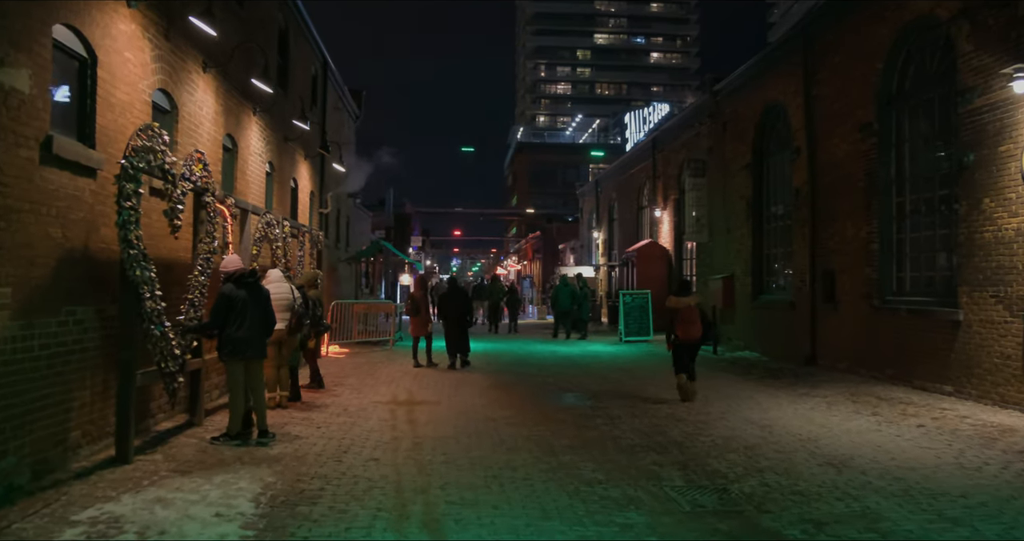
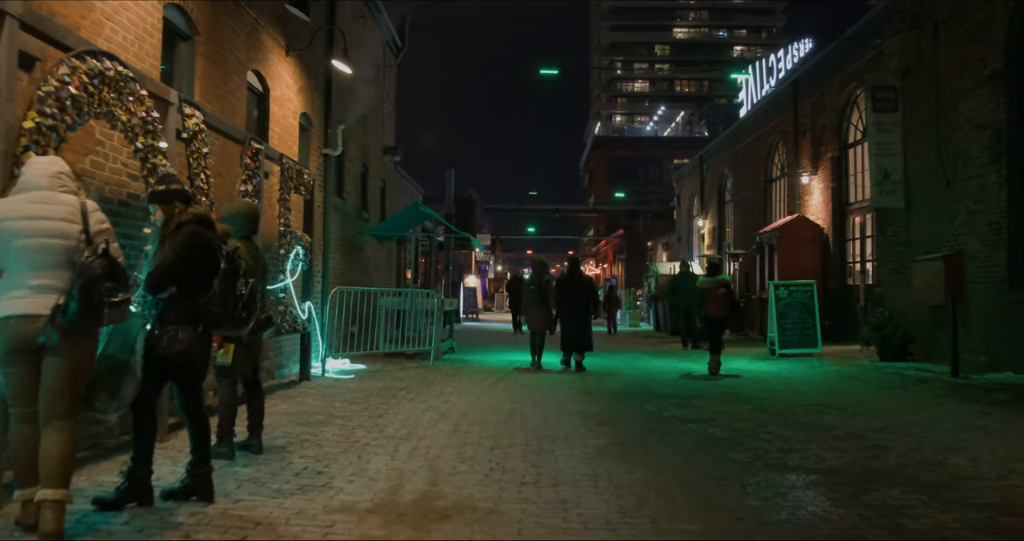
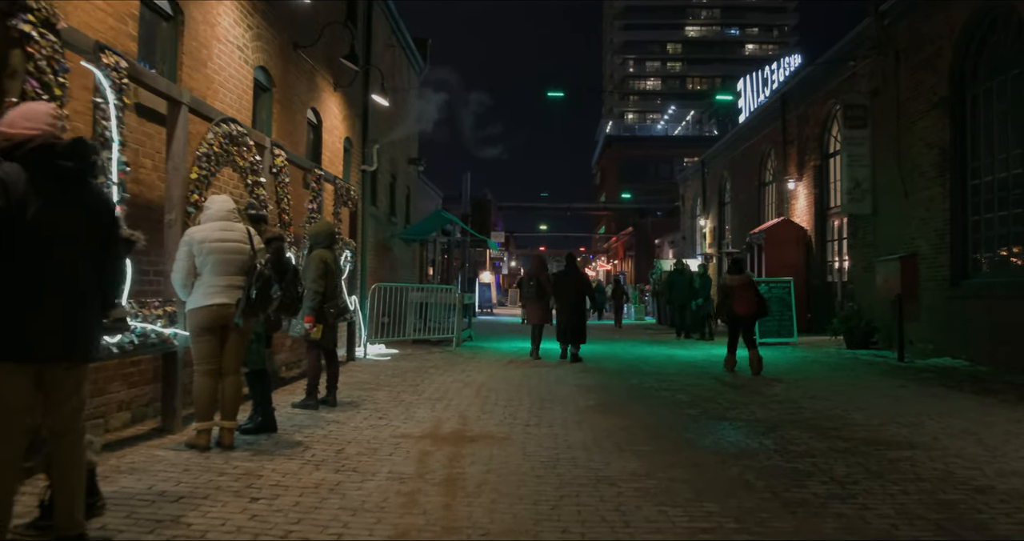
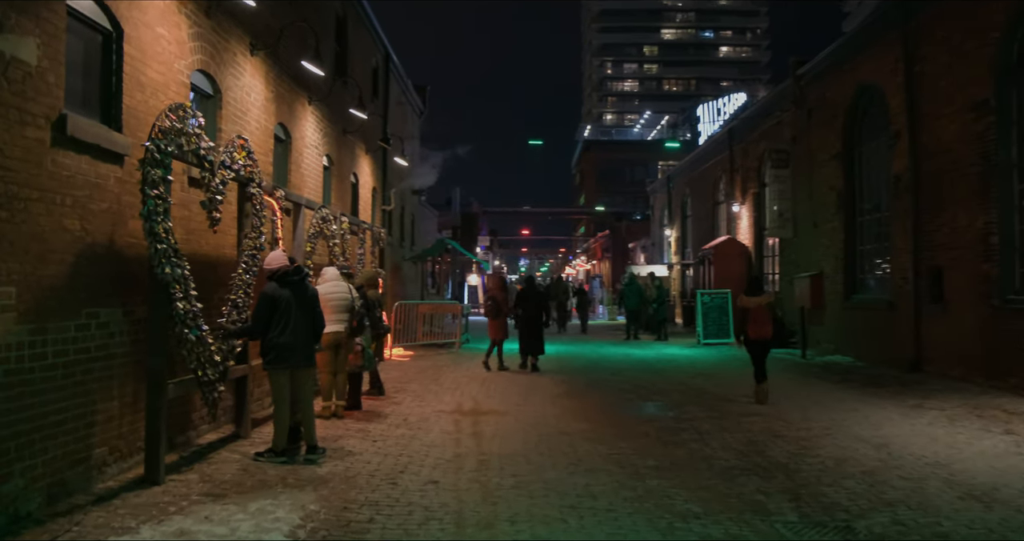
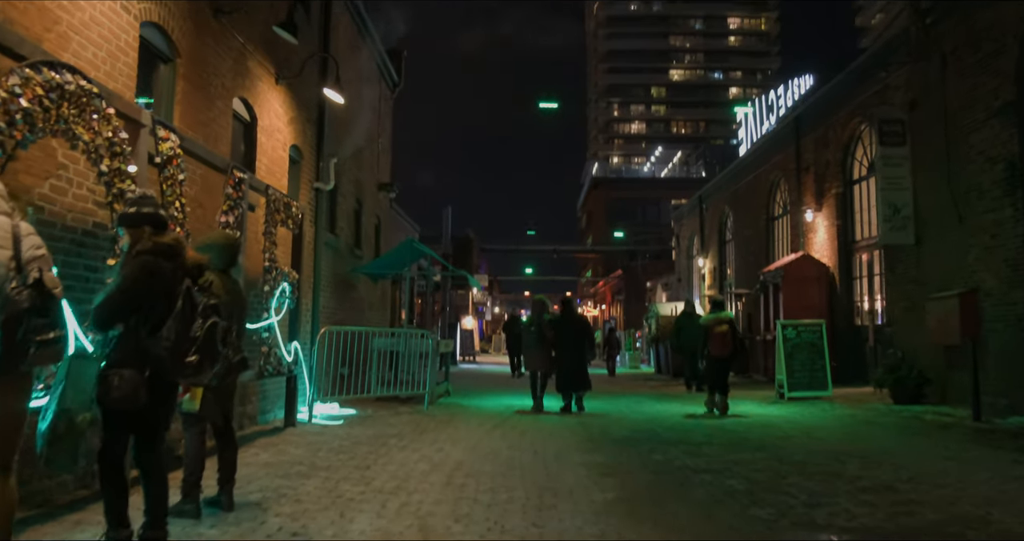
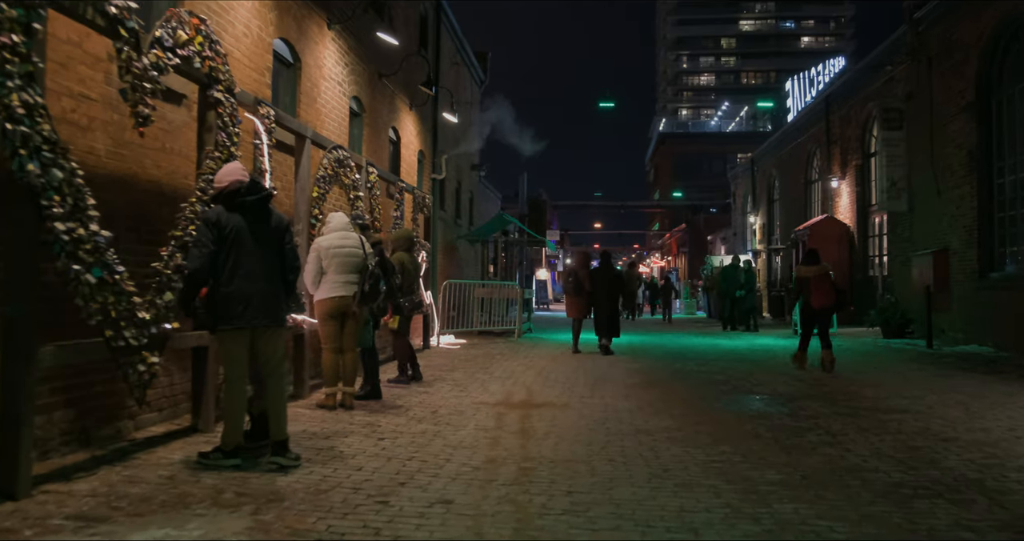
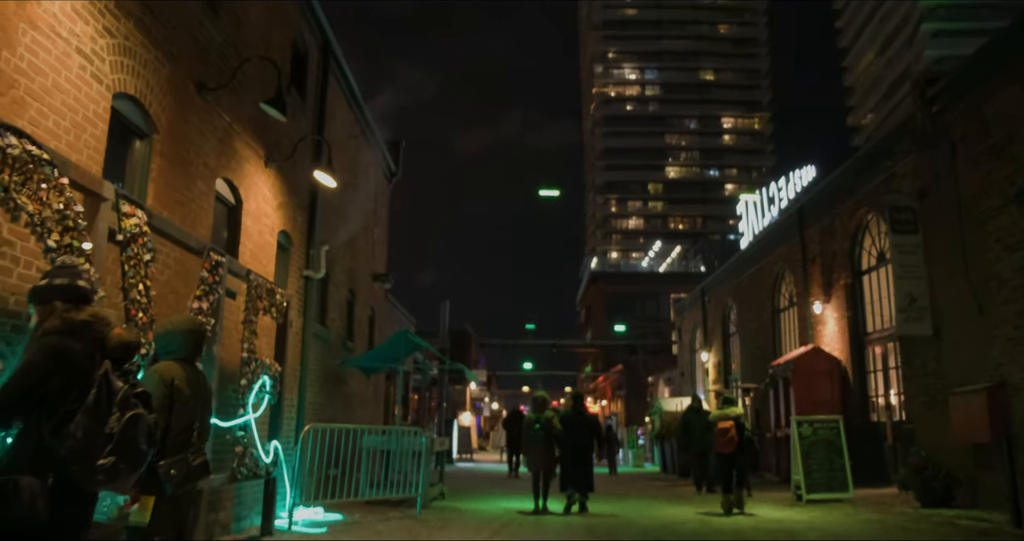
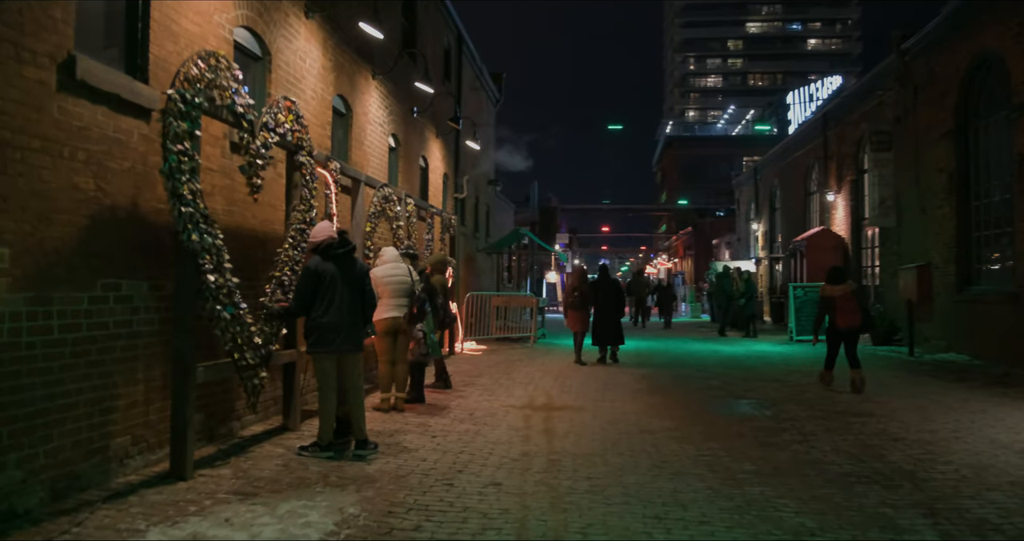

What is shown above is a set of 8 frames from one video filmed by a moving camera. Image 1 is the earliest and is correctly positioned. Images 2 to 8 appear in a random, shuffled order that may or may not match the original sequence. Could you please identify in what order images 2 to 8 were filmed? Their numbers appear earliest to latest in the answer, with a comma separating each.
4, 8, 6, 3, 2, 5, 7
